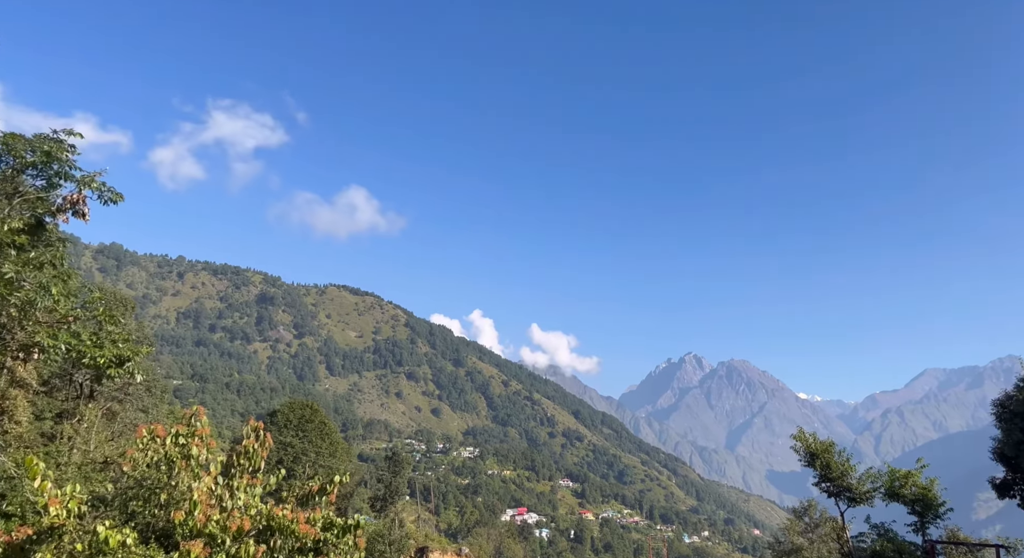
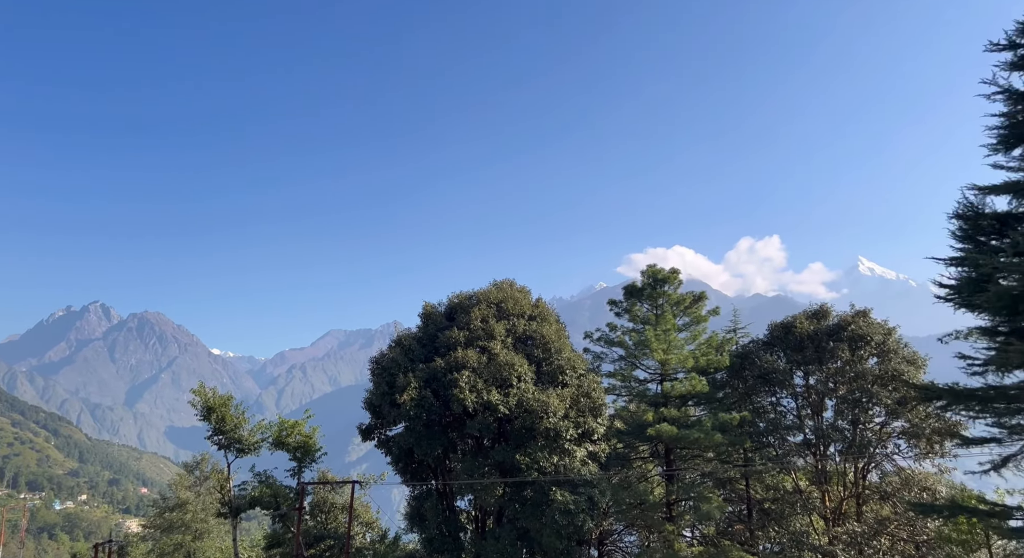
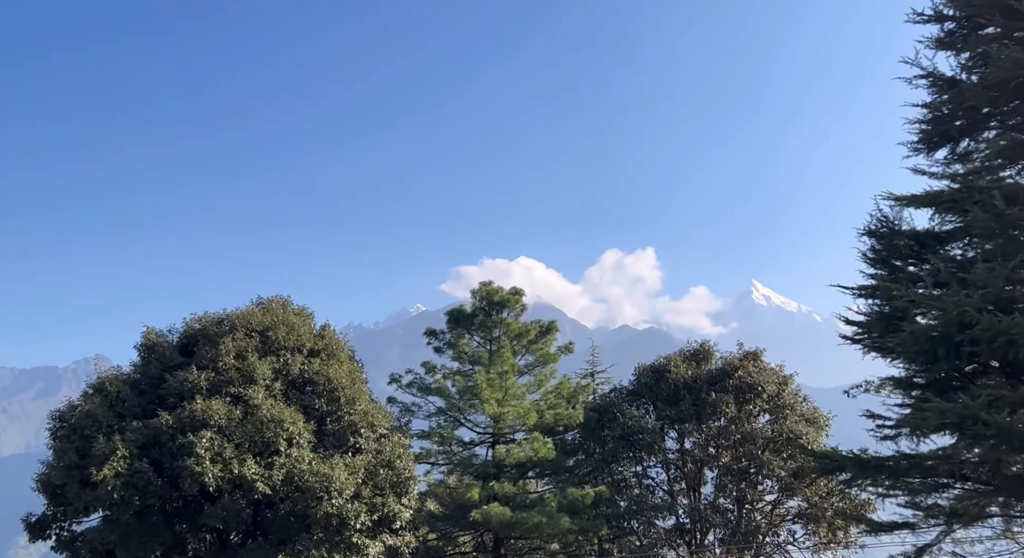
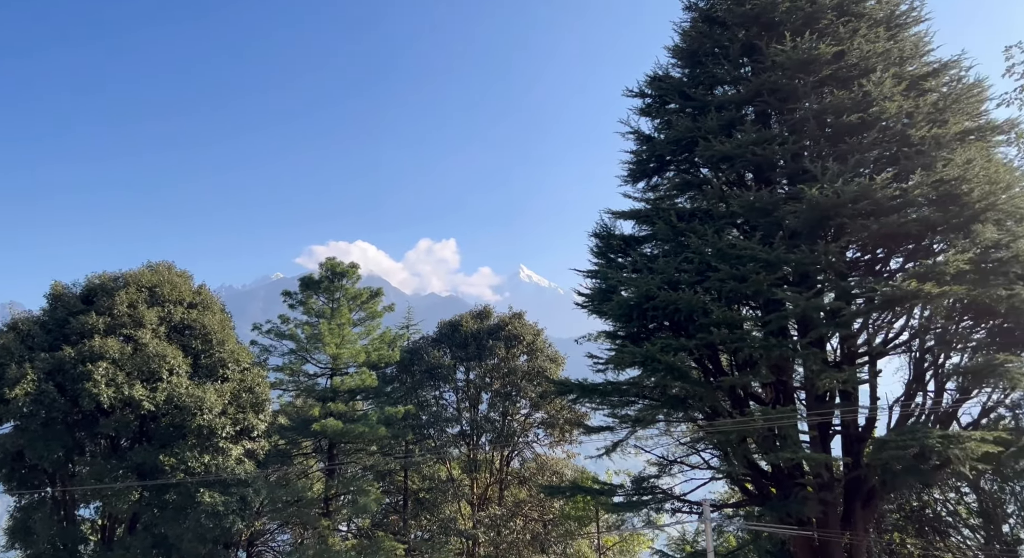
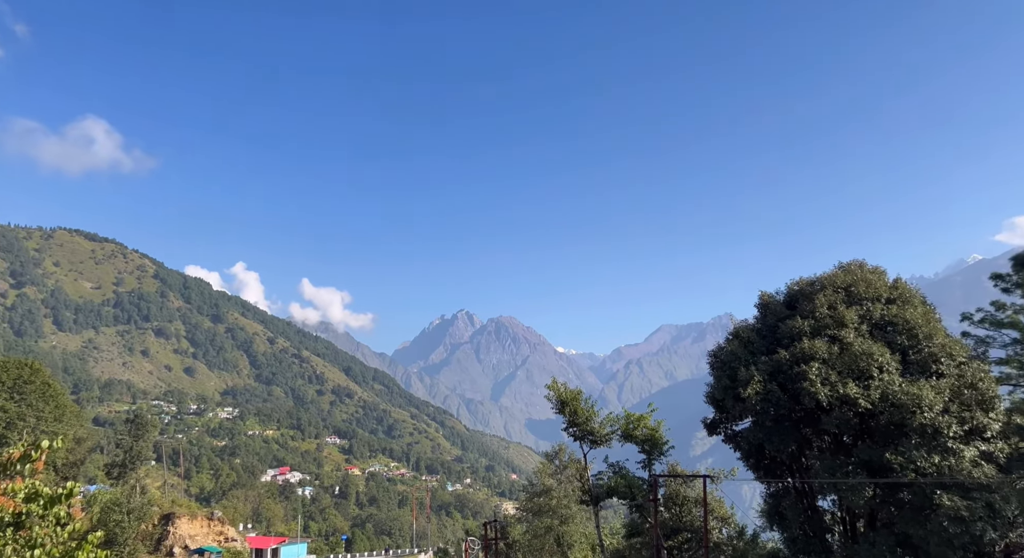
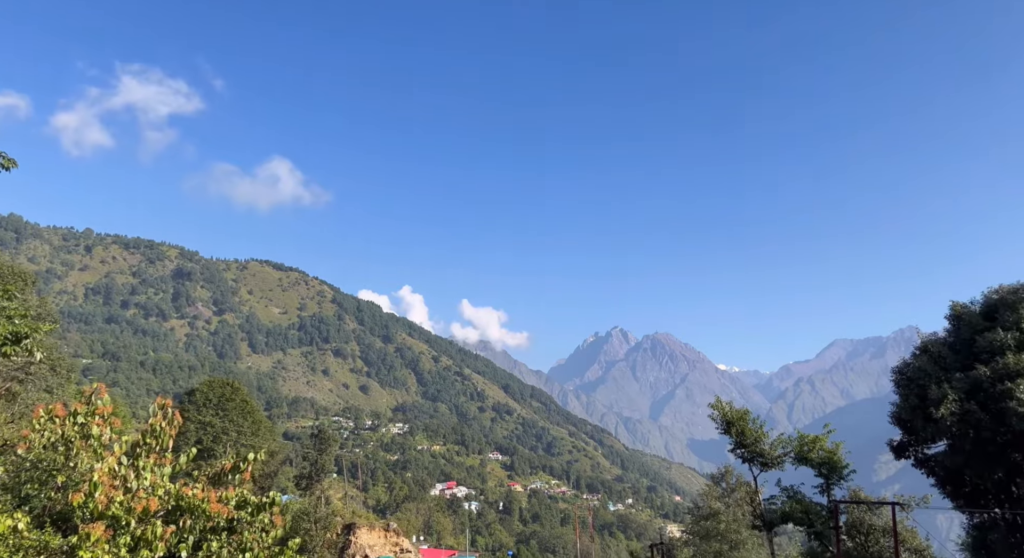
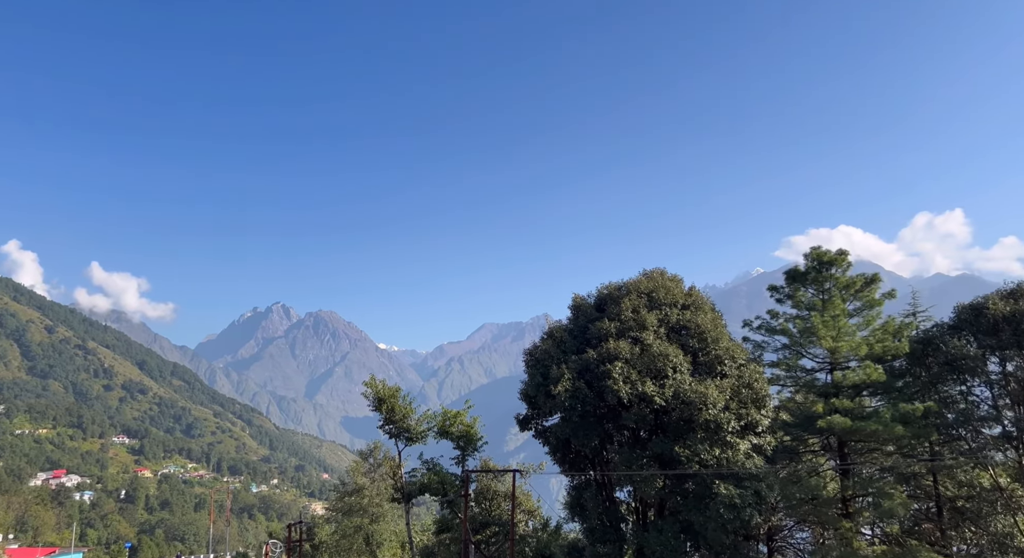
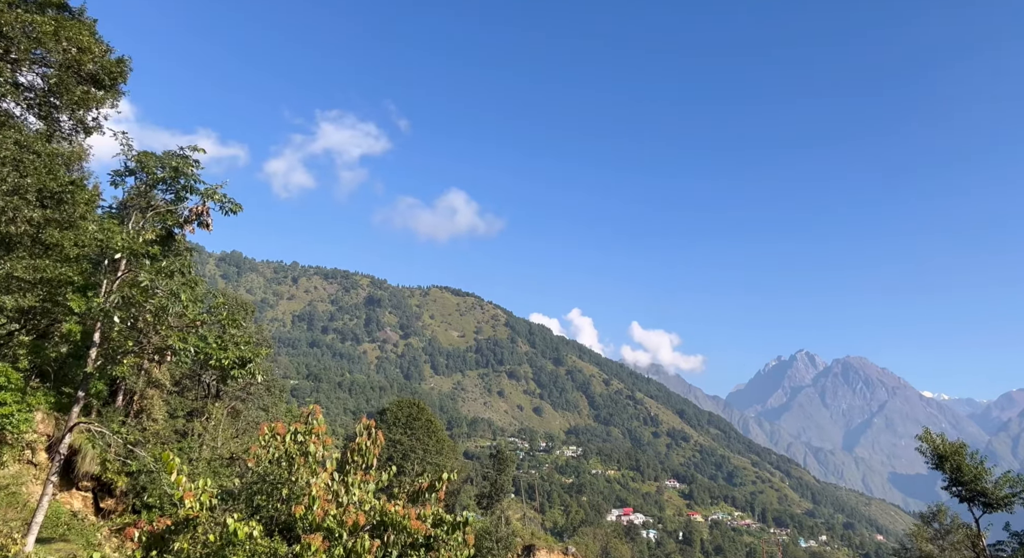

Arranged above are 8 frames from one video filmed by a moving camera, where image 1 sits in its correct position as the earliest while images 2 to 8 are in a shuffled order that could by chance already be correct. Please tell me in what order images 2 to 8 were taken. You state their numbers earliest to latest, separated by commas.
8, 6, 5, 7, 2, 3, 4
